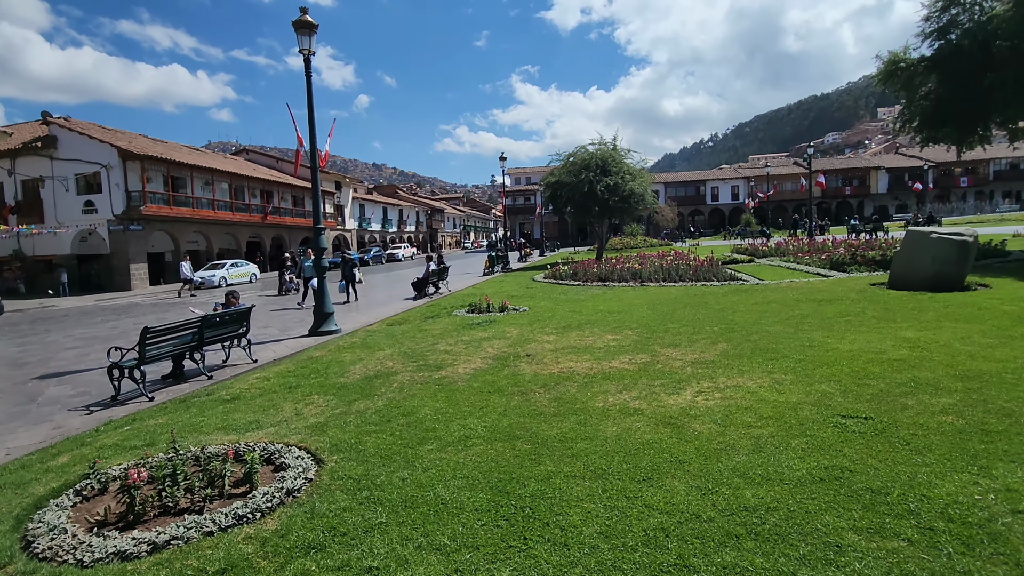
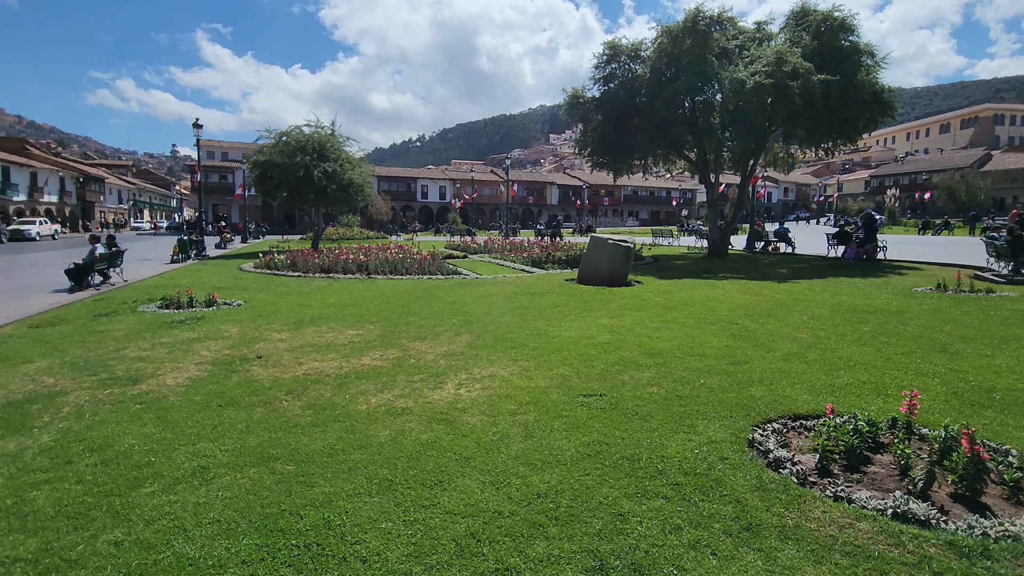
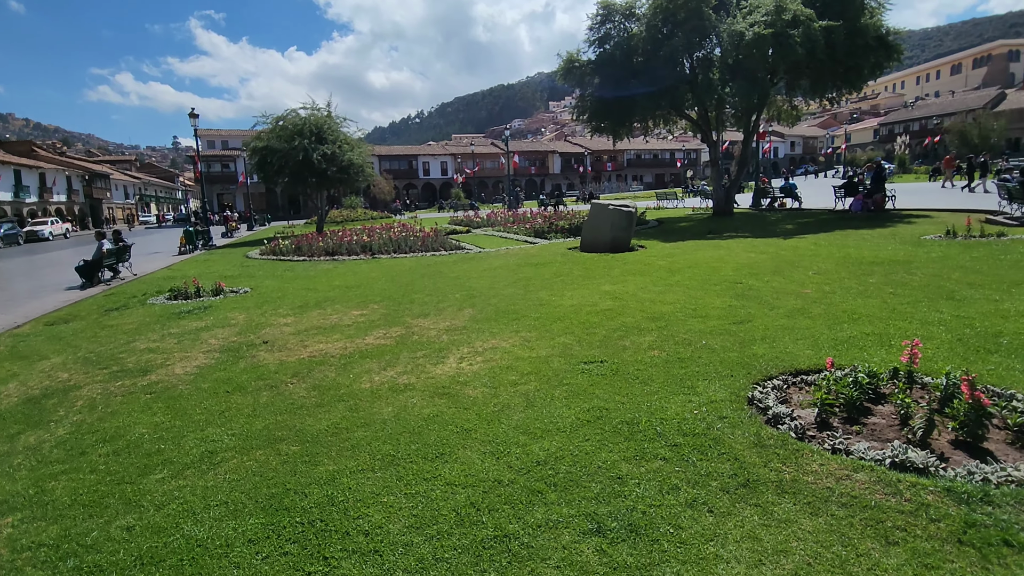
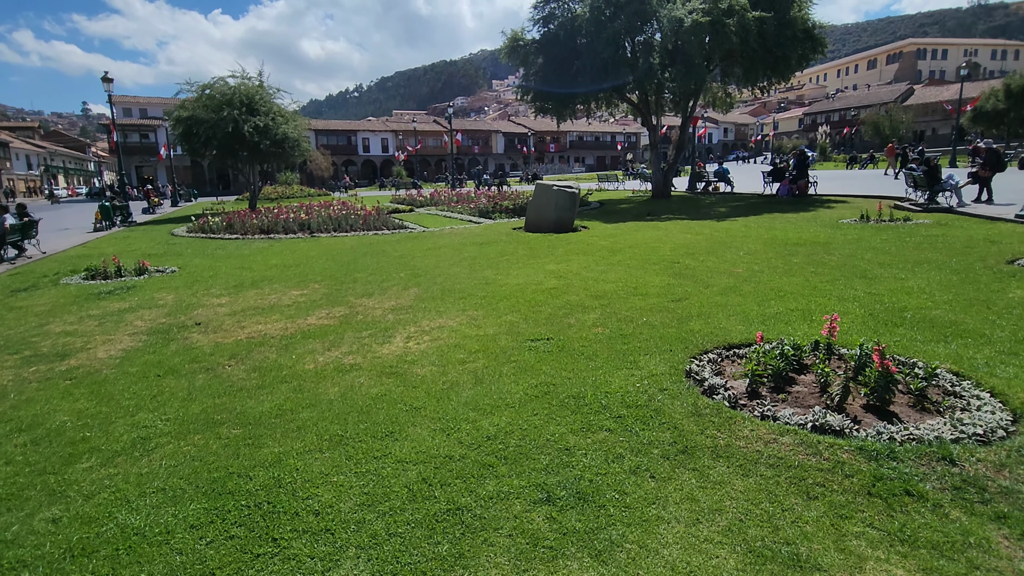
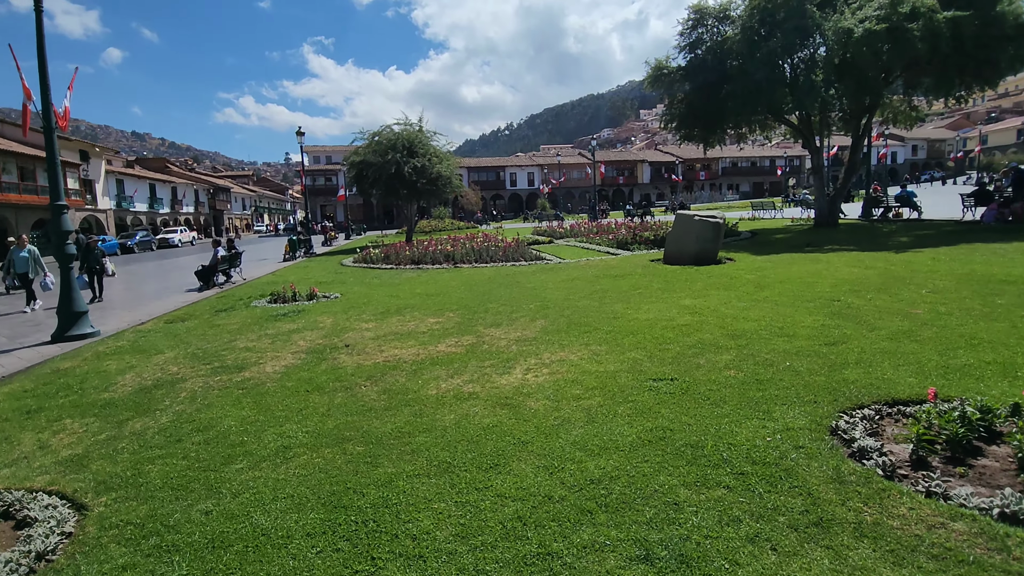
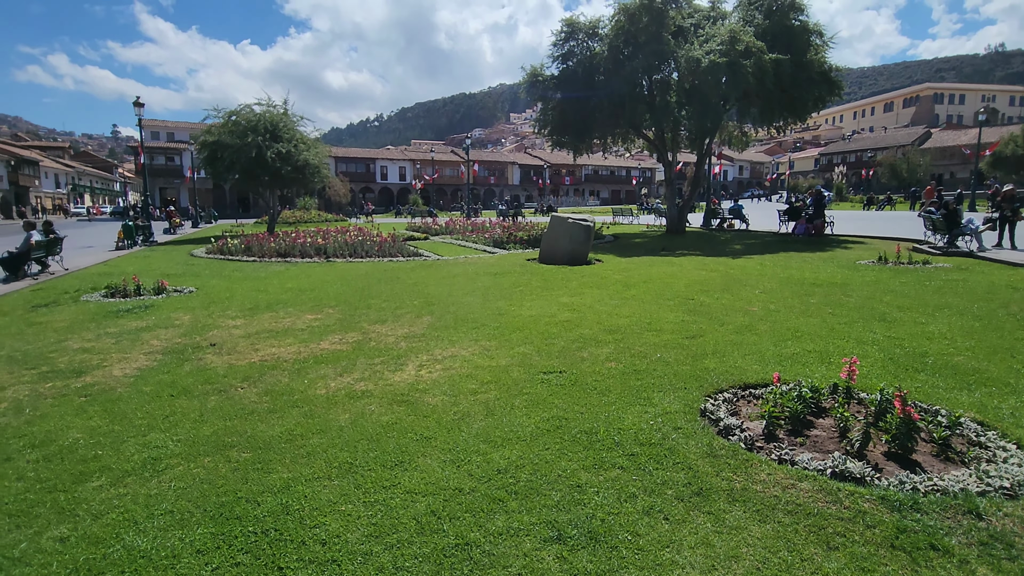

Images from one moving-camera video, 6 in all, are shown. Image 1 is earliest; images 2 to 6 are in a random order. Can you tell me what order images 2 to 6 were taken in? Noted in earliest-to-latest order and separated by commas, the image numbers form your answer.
5, 3, 4, 6, 2
